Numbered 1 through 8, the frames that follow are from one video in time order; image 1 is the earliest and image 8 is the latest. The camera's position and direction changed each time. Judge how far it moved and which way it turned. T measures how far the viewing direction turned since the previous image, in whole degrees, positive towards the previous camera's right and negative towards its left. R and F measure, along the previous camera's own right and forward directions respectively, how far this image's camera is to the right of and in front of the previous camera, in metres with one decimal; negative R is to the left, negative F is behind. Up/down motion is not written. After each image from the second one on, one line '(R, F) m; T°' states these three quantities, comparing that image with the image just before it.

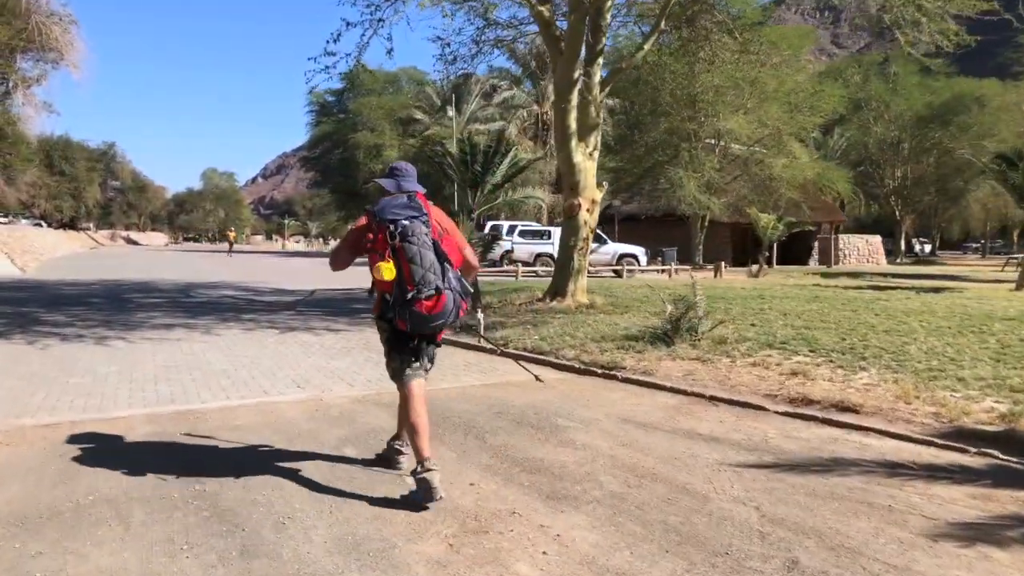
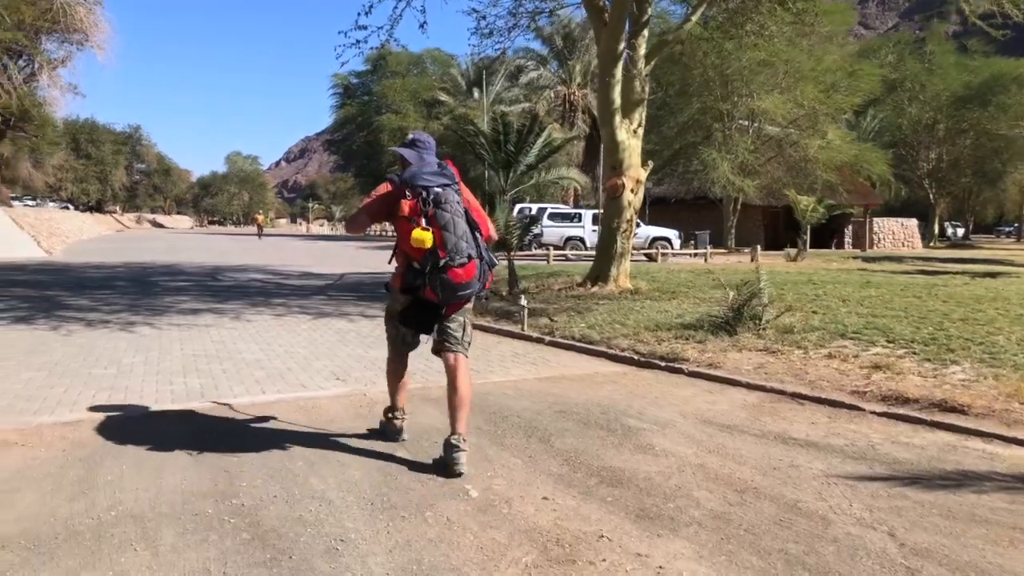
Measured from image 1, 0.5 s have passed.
(-0.3, +0.7) m; -1°
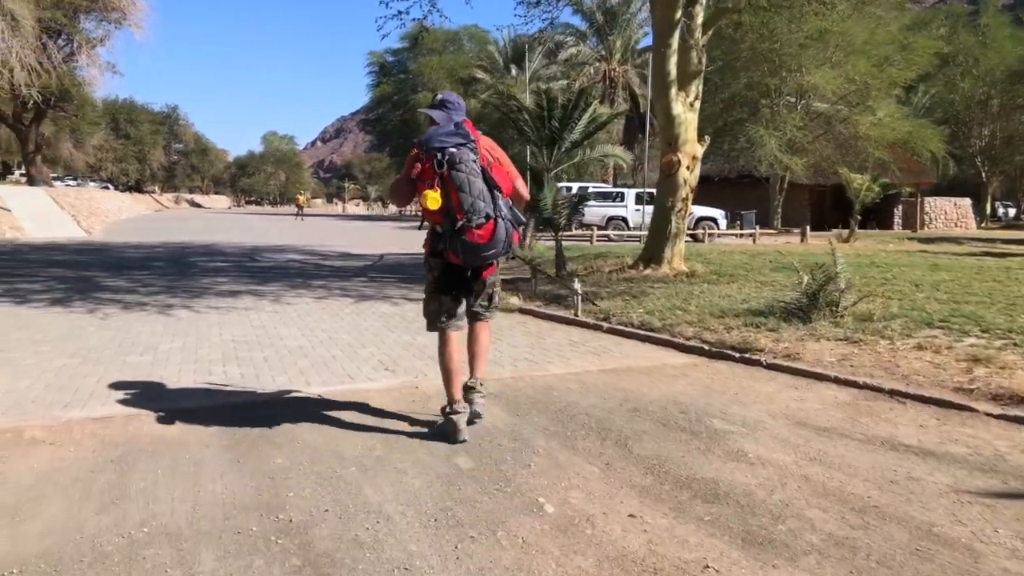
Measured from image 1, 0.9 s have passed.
(-0.2, +0.6) m; -2°
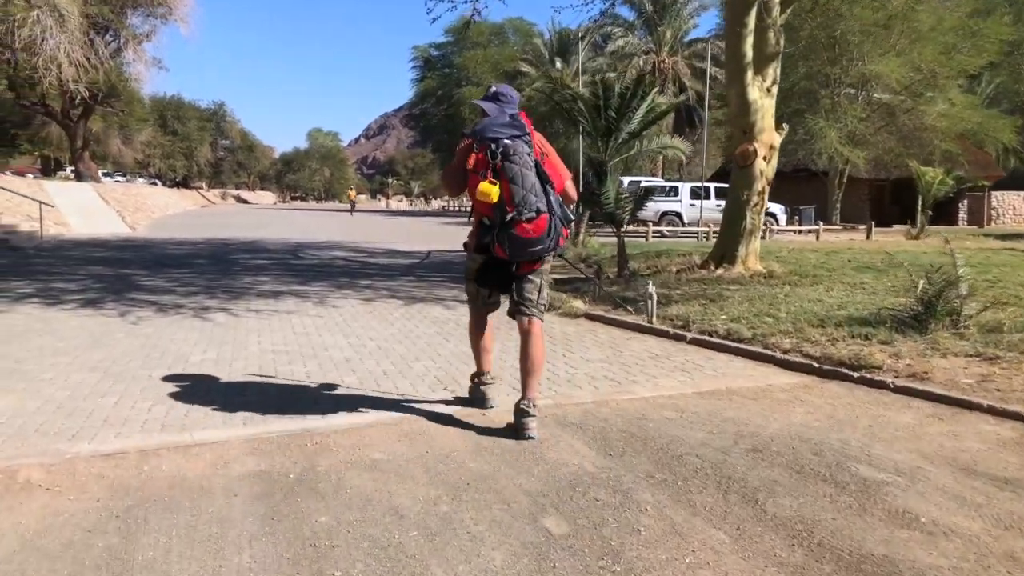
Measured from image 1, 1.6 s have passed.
(-0.3, +1.0) m; -3°
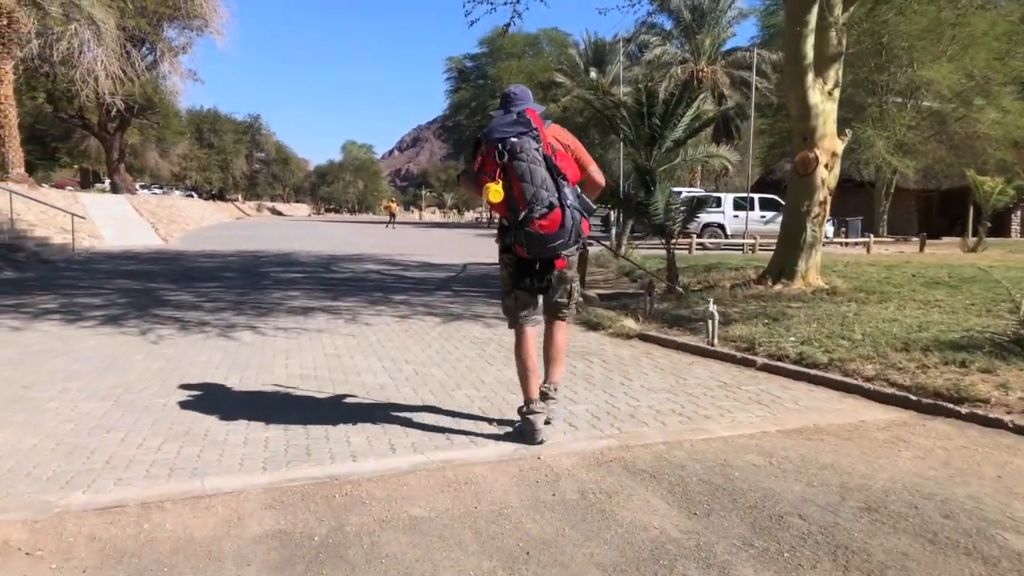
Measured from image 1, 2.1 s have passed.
(-0.1, +0.7) m; -2°
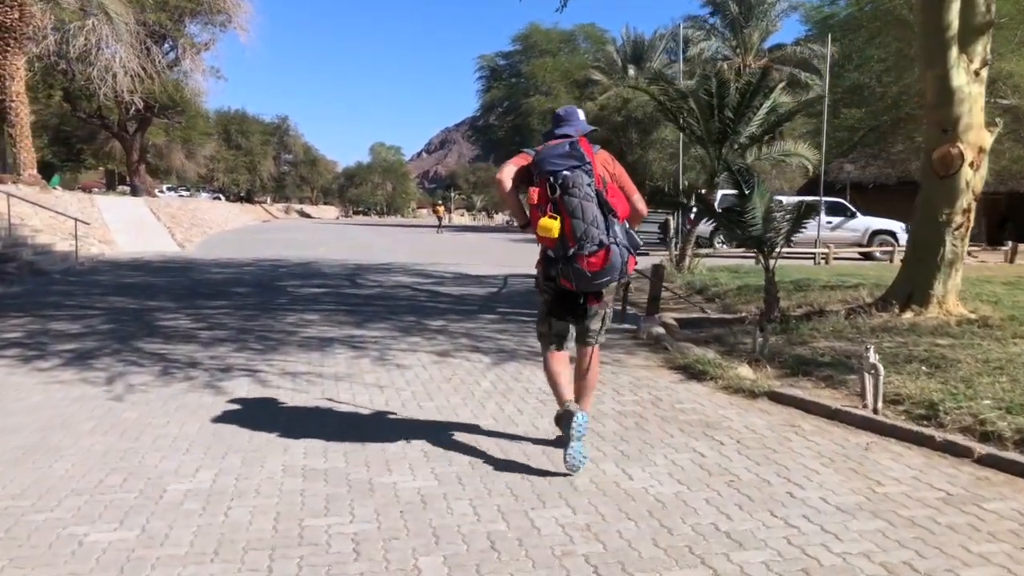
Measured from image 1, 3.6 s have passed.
(-0.4, +2.2) m; -2°
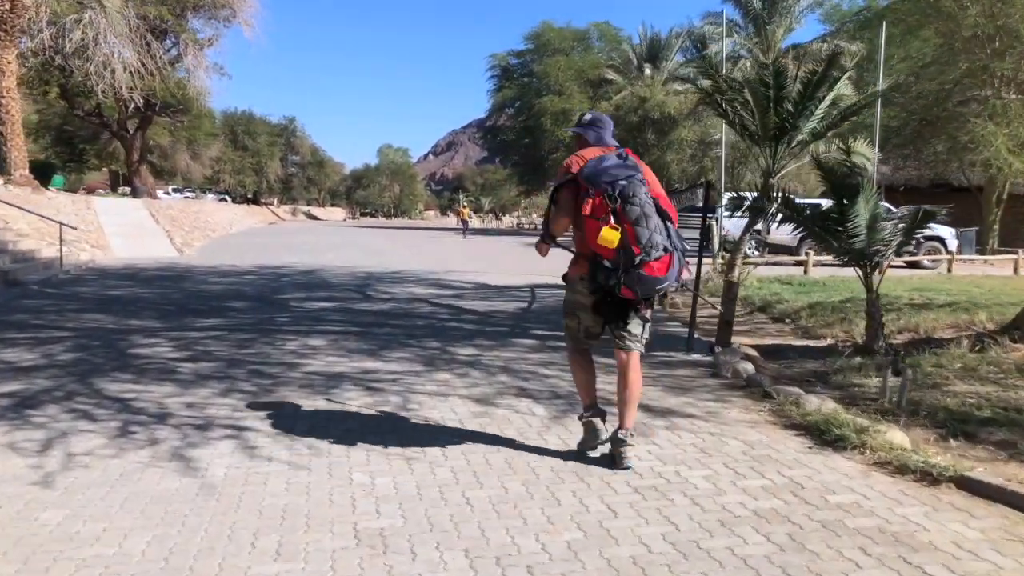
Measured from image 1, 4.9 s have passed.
(-0.4, +1.8) m; 0°
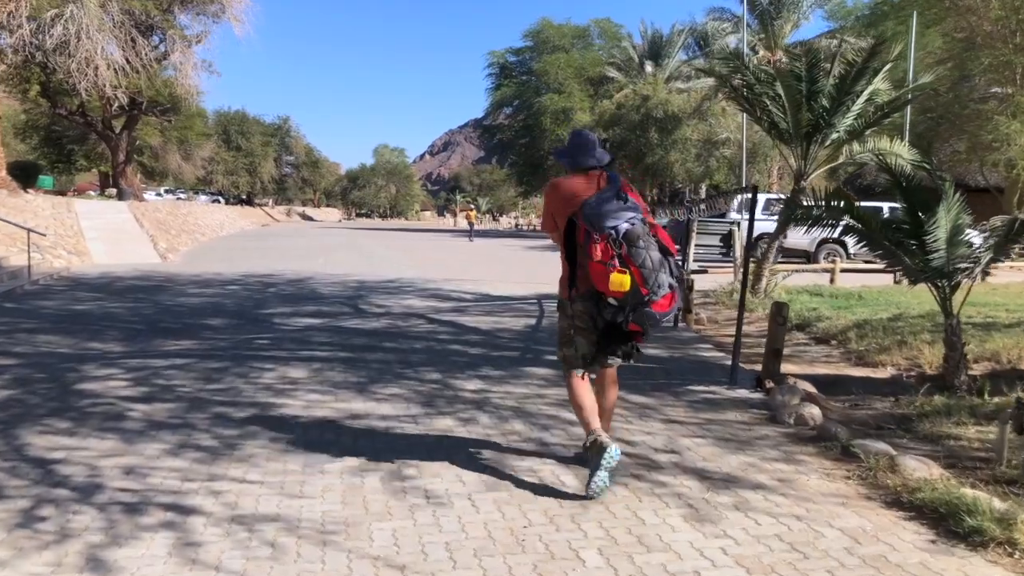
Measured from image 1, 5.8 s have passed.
(-0.2, +1.3) m; 0°
